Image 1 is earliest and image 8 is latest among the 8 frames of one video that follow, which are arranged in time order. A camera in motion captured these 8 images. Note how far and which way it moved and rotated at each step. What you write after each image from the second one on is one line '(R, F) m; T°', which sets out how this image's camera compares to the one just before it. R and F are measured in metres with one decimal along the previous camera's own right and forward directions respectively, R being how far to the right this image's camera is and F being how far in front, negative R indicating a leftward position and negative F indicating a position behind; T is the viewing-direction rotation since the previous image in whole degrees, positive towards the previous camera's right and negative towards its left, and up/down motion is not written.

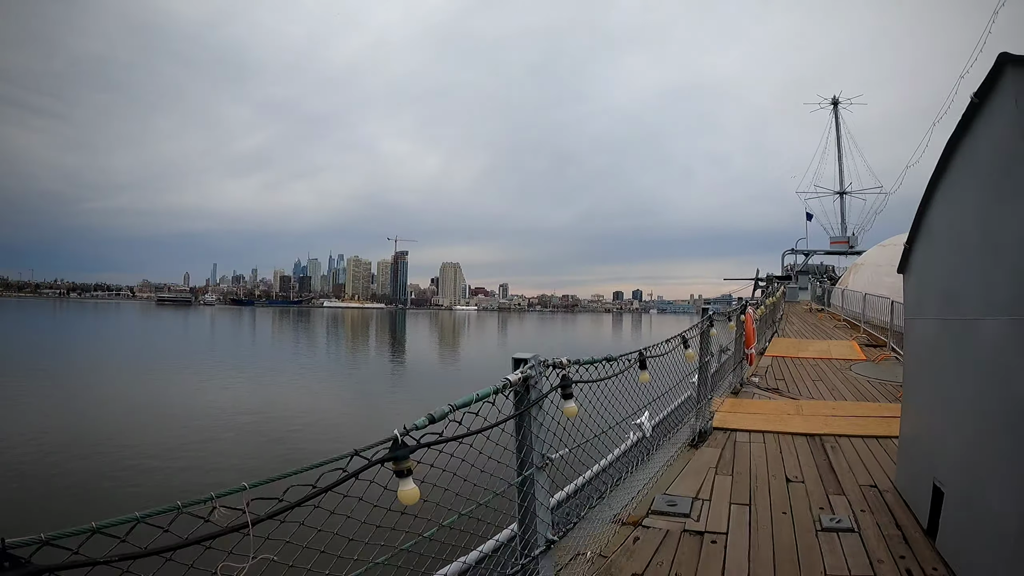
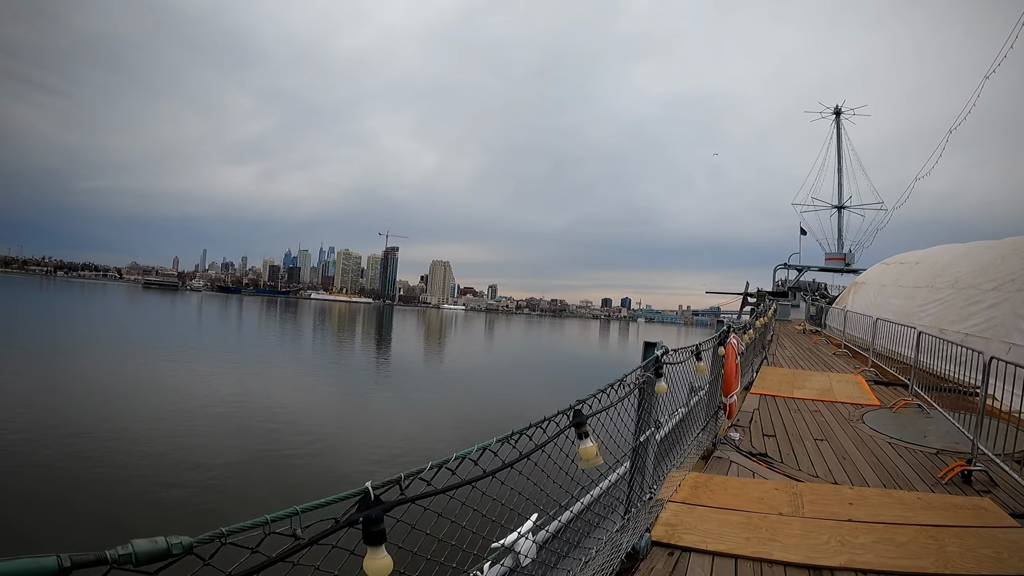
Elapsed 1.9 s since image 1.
(+0.2, +0.4) m; +1°
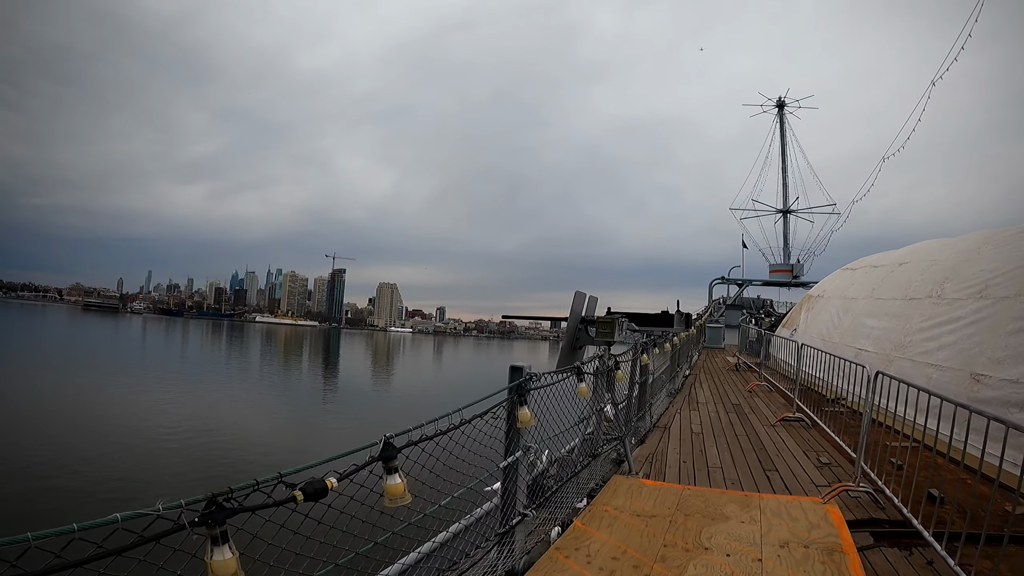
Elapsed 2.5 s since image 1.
(-0.5, -0.4) m; +6°
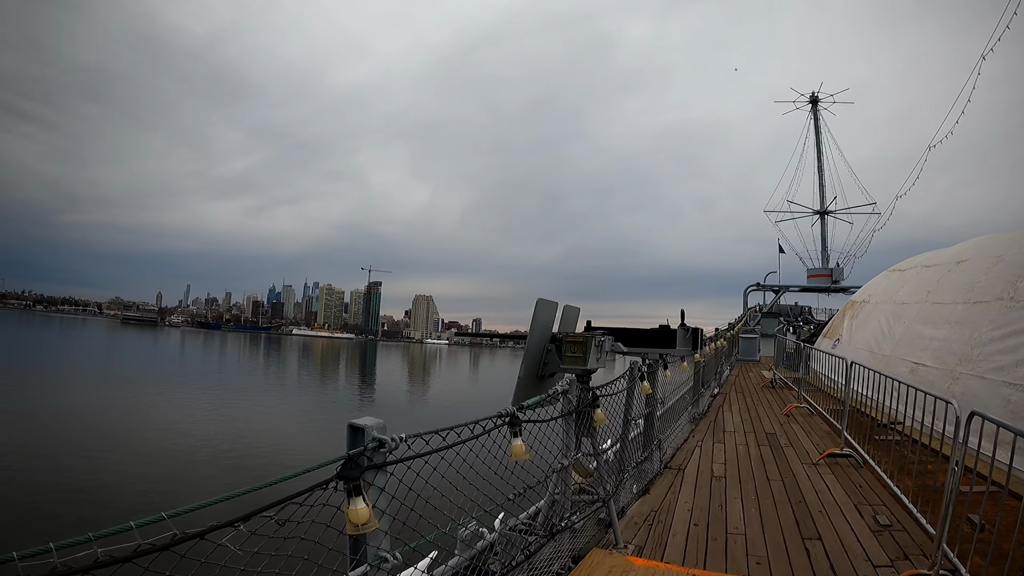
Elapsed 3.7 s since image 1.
(+0.6, +1.0) m; -3°
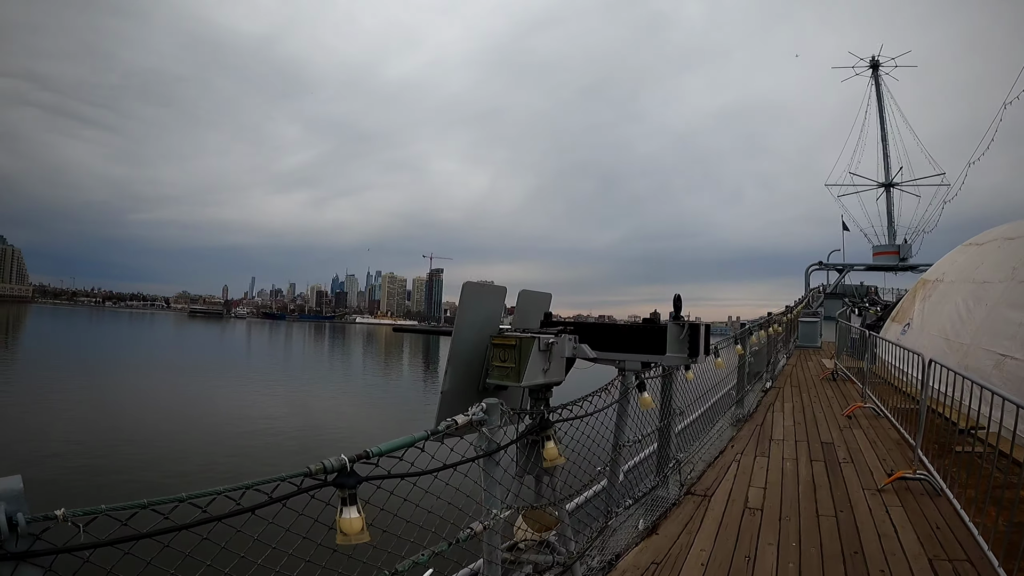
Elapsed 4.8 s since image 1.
(+0.5, +0.8) m; -5°
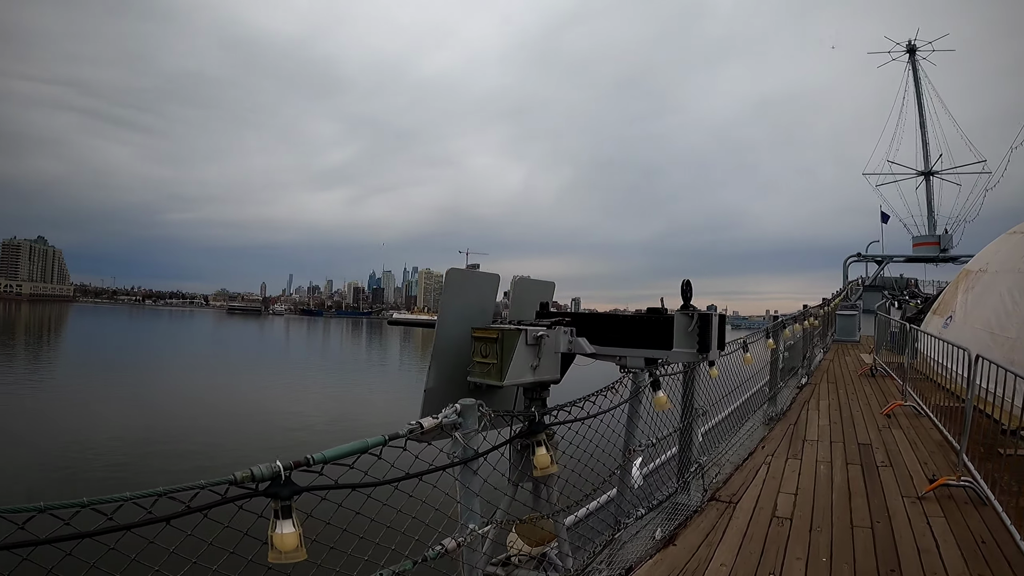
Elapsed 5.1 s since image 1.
(+0.1, +0.2) m; -3°
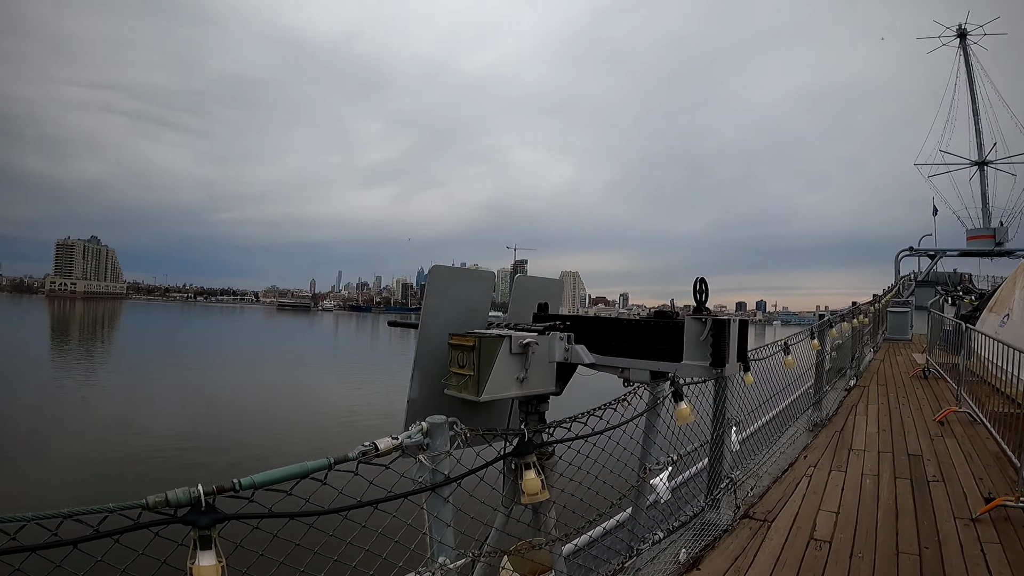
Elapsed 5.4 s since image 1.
(+0.1, +0.2) m; -3°
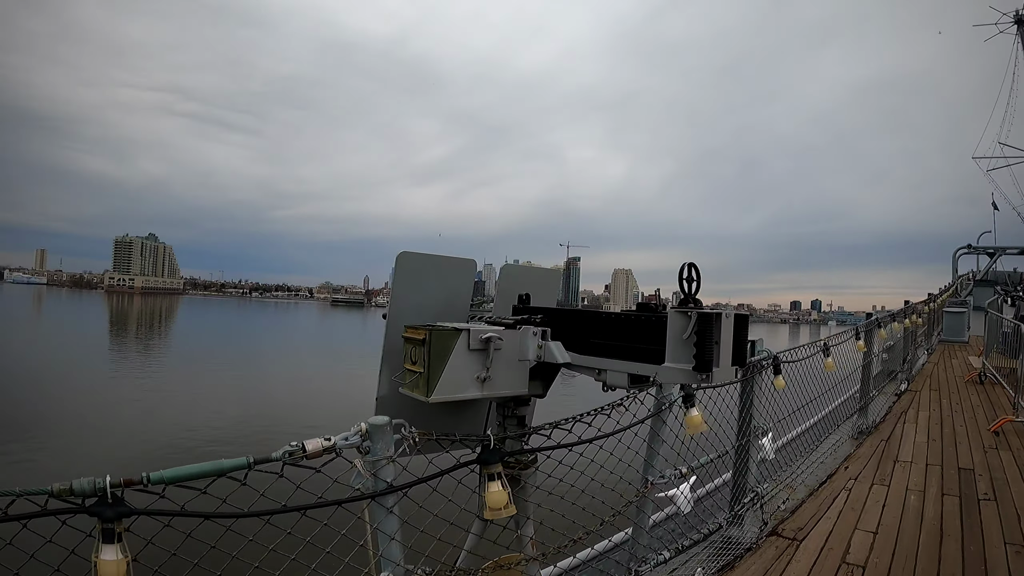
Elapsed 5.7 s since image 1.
(+0.2, +0.2) m; -3°
